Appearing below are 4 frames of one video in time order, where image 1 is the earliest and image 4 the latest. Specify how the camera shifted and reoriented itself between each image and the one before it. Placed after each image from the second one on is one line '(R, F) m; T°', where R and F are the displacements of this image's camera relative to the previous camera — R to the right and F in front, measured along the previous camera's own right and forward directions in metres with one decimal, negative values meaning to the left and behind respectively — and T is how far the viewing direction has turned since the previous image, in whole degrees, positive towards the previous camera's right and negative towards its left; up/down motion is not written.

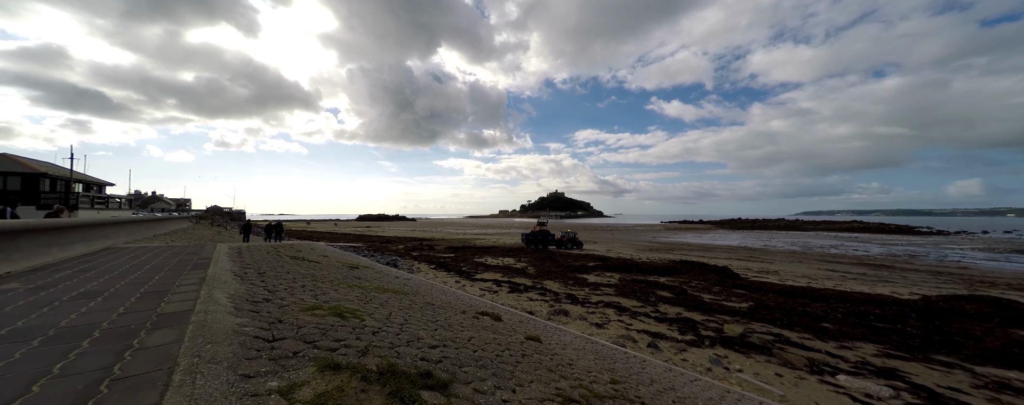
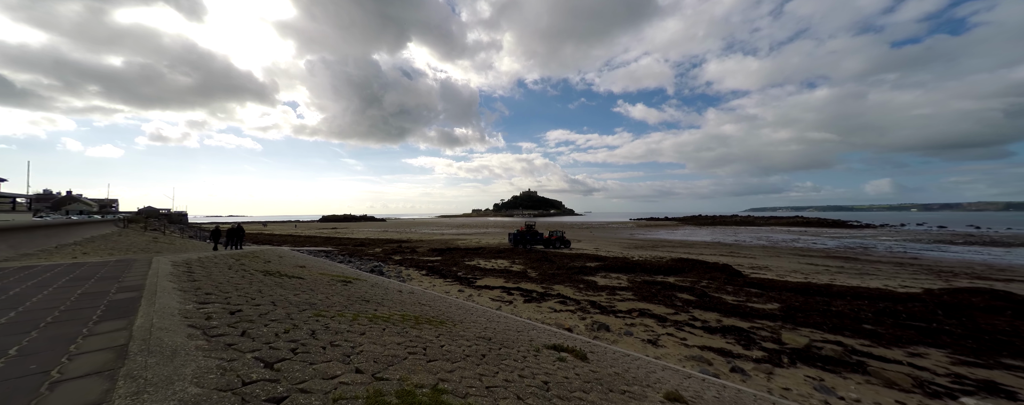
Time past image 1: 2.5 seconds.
(-1.8, +1.8) m; +6°
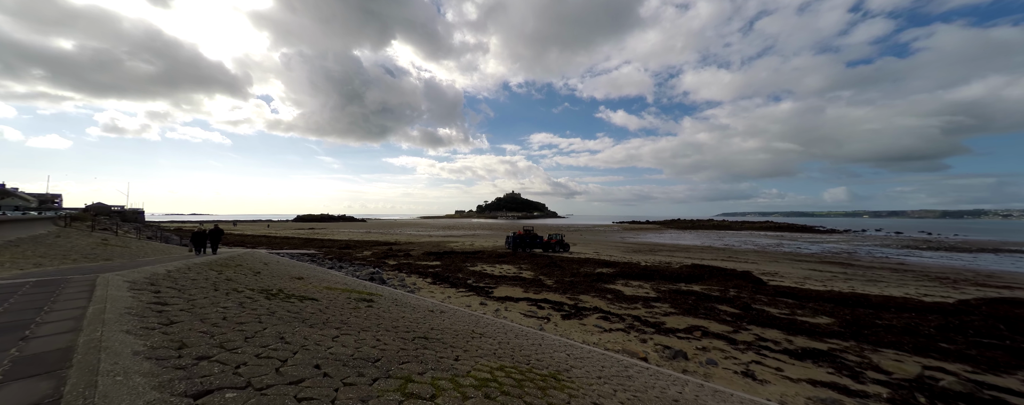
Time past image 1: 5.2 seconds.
(-2.0, +1.7) m; +3°
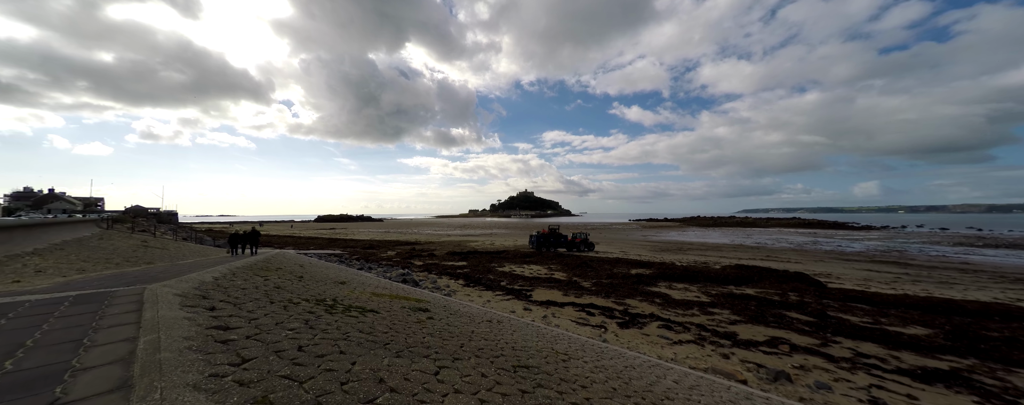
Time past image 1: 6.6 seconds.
(-1.2, +0.8) m; -3°
